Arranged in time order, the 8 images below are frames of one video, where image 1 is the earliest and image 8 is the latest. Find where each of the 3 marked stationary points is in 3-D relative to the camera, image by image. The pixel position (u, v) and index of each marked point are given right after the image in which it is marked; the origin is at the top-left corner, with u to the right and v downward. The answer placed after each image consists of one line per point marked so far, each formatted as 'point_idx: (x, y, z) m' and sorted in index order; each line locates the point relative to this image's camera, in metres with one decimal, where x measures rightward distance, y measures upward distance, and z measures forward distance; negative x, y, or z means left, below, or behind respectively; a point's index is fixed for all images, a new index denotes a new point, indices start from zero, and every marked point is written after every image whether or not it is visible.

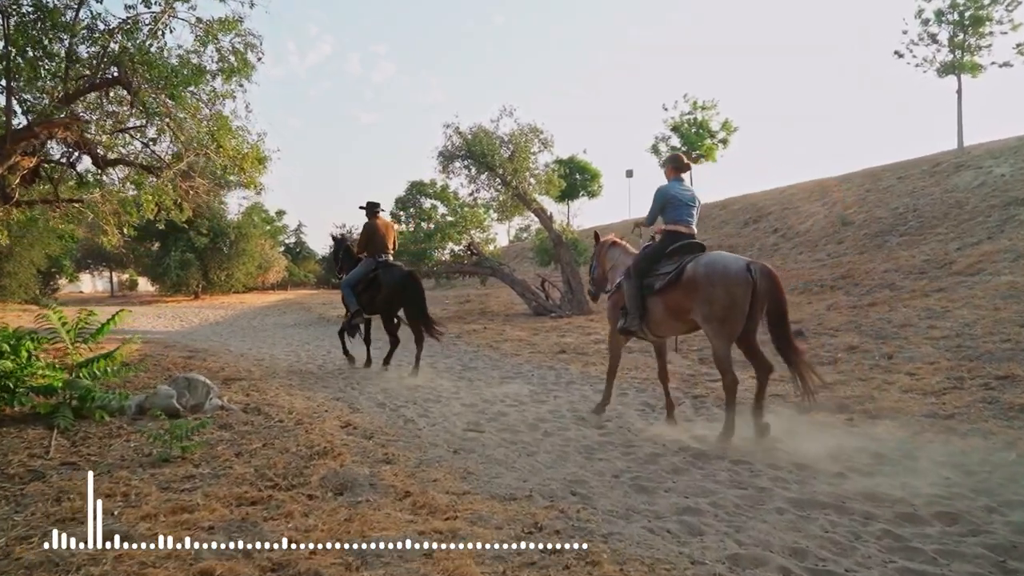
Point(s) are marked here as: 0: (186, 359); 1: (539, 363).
0: (-4.9, -1.1, +10.9) m
1: (+0.4, -1.1, +11.1) m
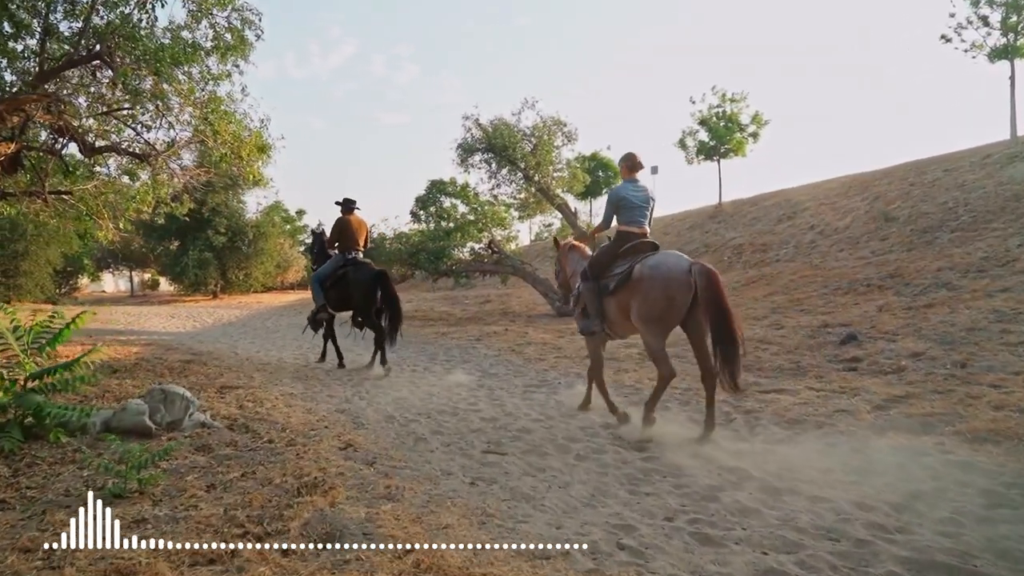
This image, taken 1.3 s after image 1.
0: (-4.5, -1.1, +10.2) m
1: (+0.7, -1.1, +10.1) m
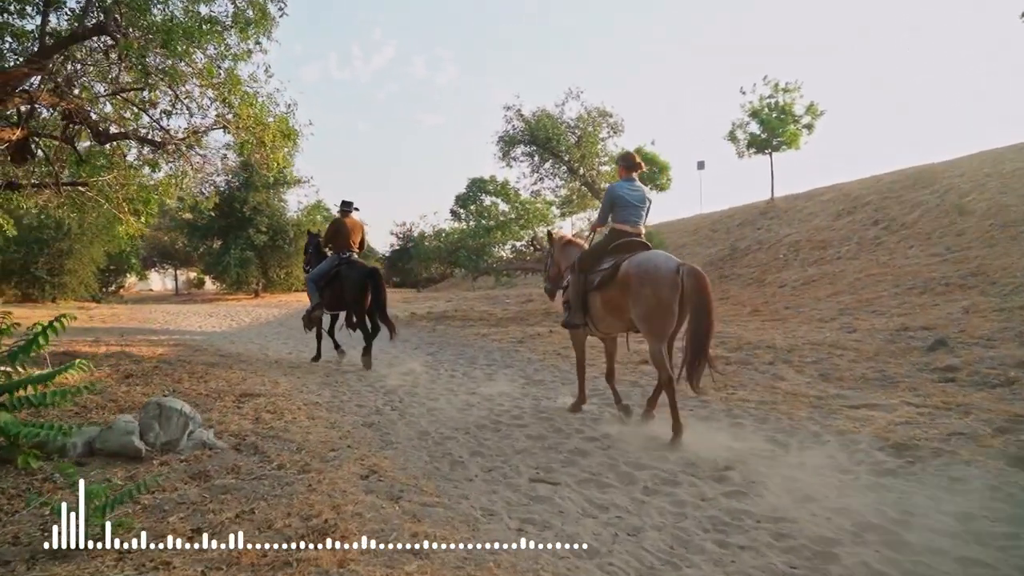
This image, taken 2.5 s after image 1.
0: (-3.9, -1.0, +9.5) m
1: (+1.3, -1.1, +9.2) m
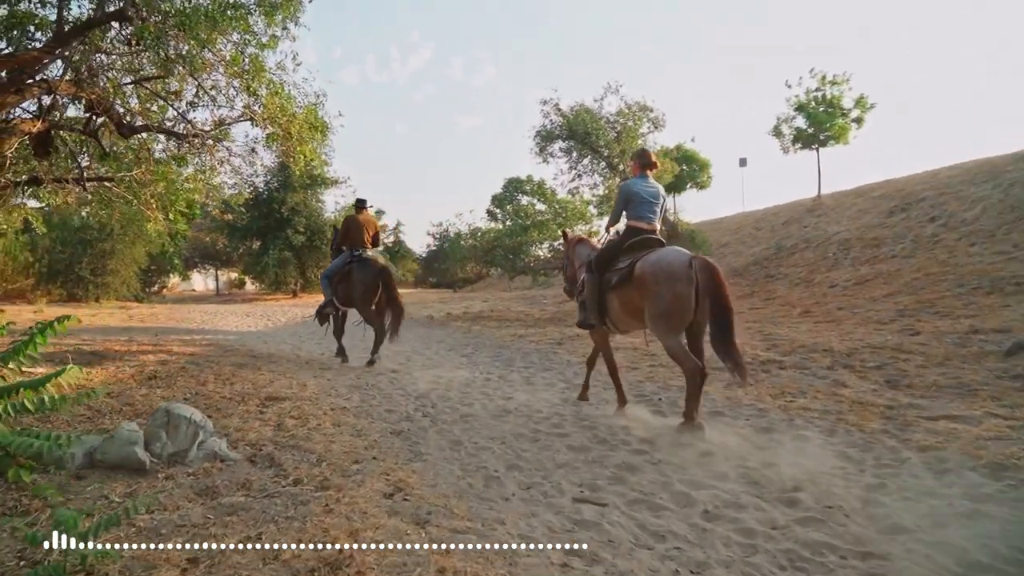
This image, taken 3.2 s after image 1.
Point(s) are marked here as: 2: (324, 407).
0: (-3.4, -1.0, +9.2) m
1: (+1.8, -1.1, +8.6) m
2: (-1.8, -1.1, +6.8) m
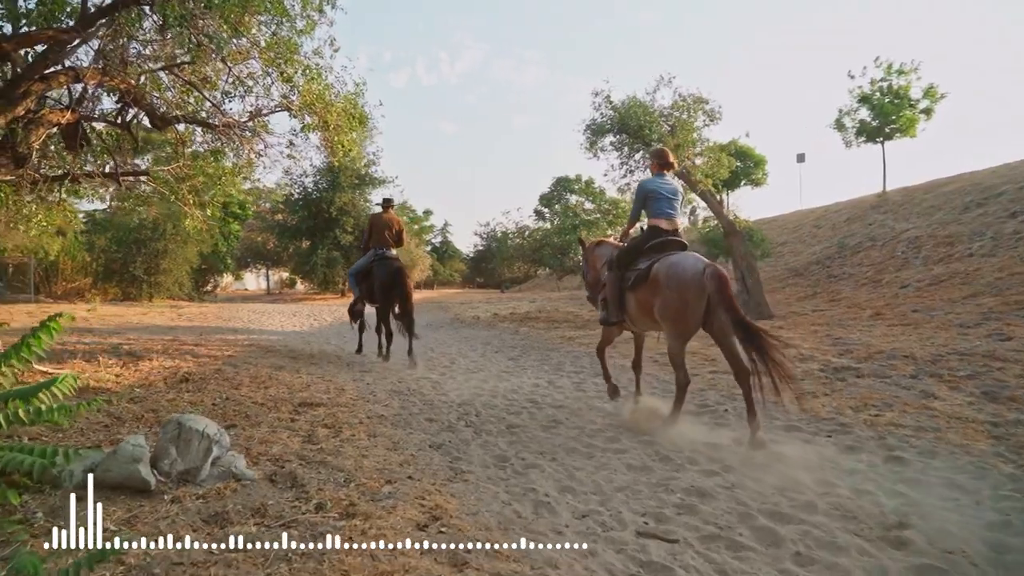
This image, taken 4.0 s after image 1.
0: (-2.8, -1.0, +8.8) m
1: (+2.3, -1.1, +7.9) m
2: (-1.3, -1.1, +6.3) m
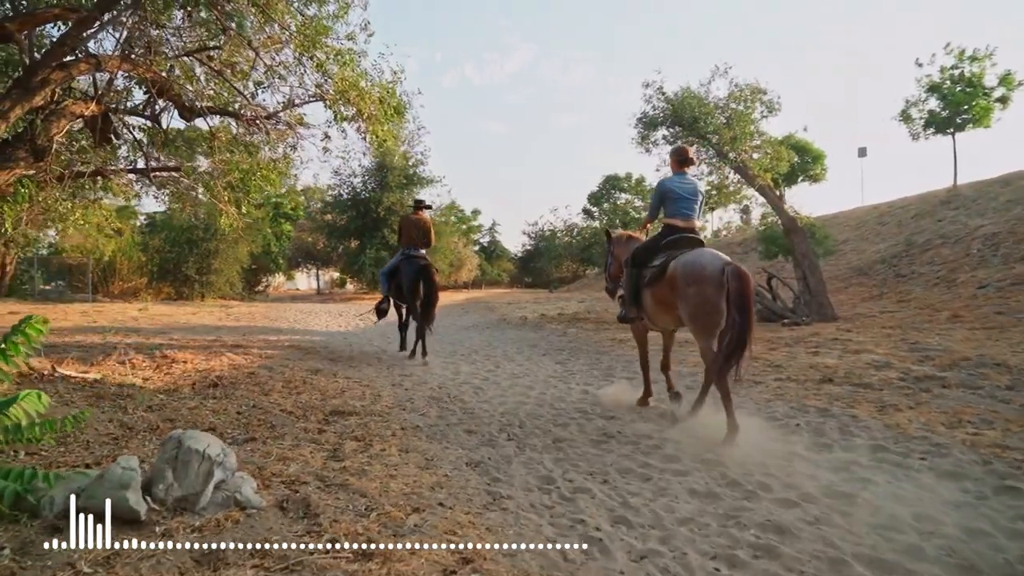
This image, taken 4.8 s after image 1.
0: (-2.3, -1.0, +8.4) m
1: (+2.8, -1.1, +7.2) m
2: (-1.0, -1.1, +5.9) m
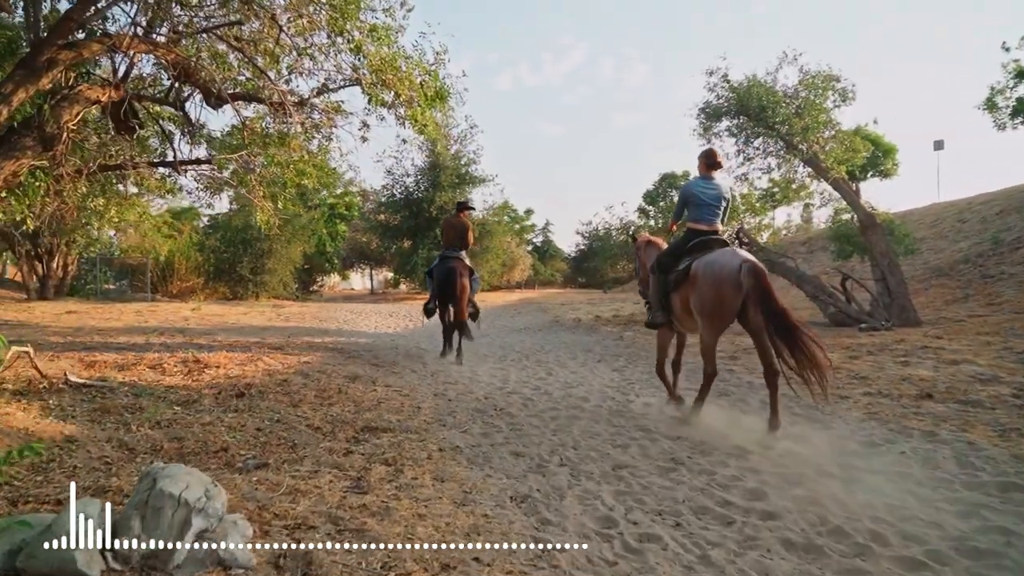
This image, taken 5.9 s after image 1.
0: (-1.7, -1.0, +7.9) m
1: (+3.3, -1.1, +6.2) m
2: (-0.6, -1.1, +5.2) m
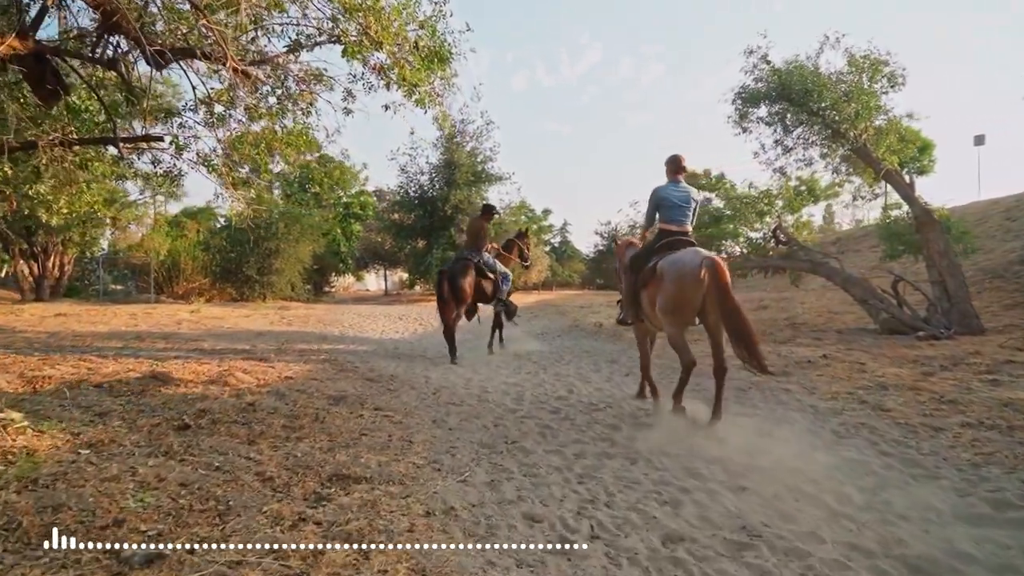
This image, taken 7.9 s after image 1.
0: (-1.6, -1.1, +6.5) m
1: (+3.4, -1.2, +4.8) m
2: (-0.5, -1.2, +3.8) m
